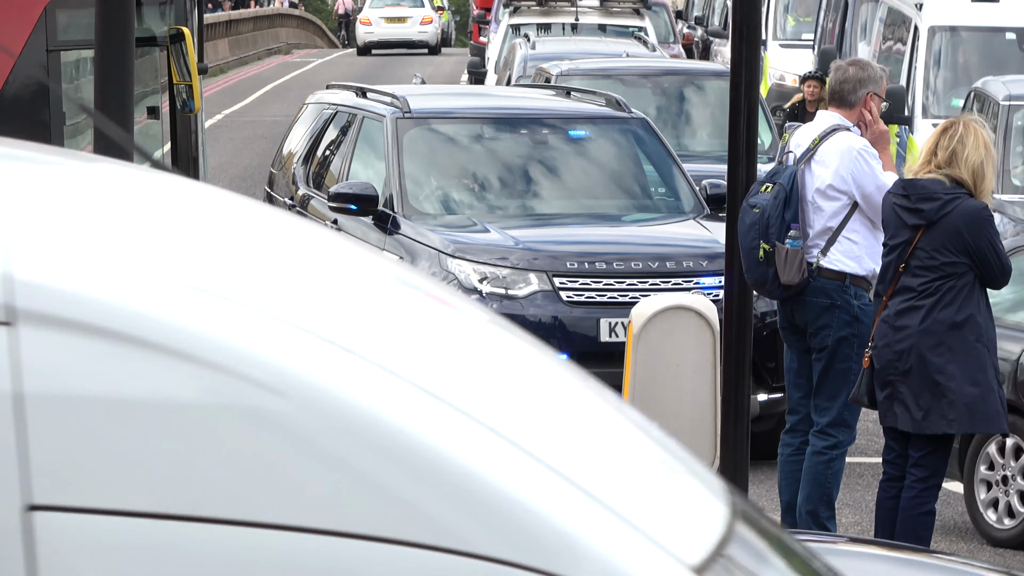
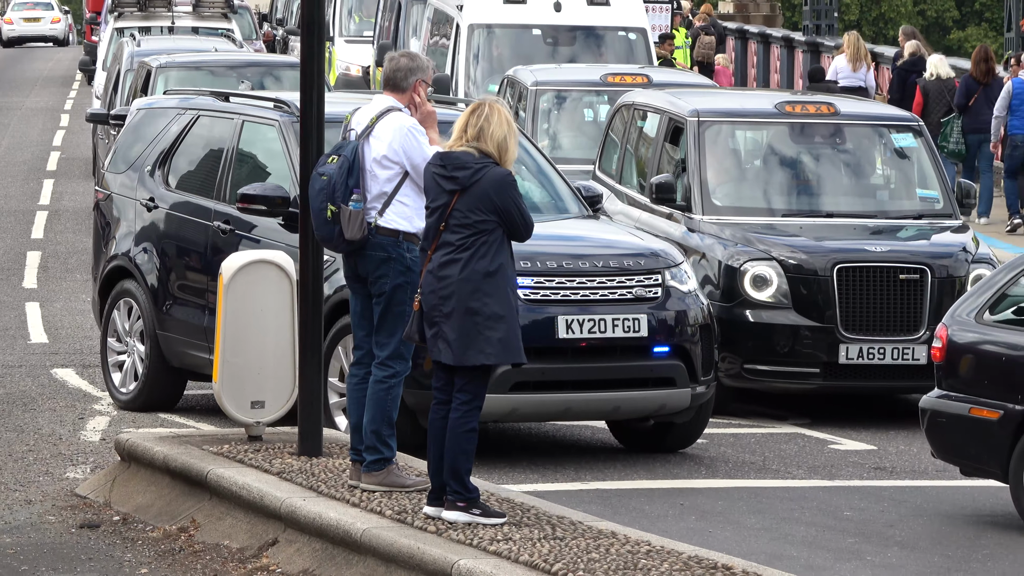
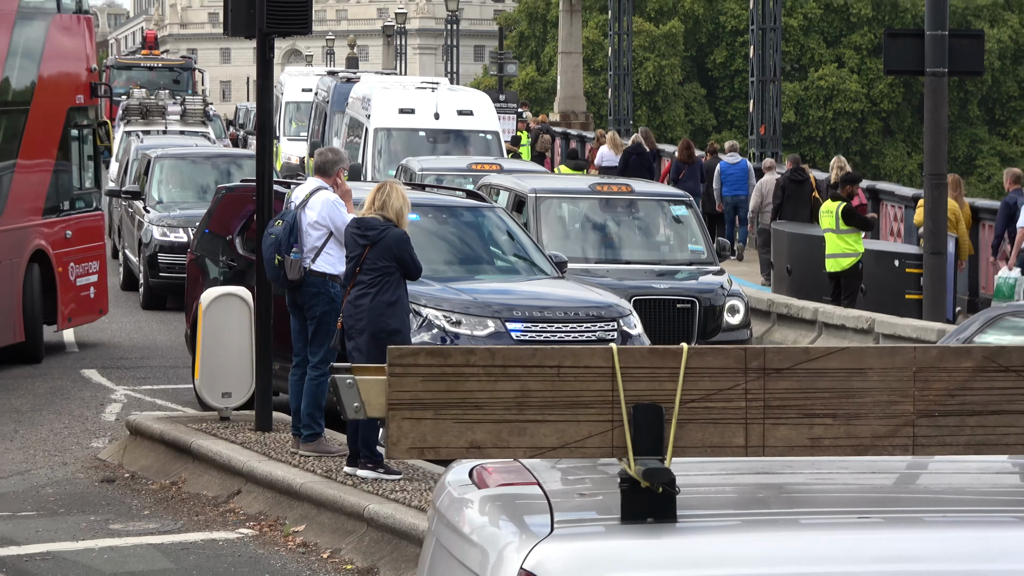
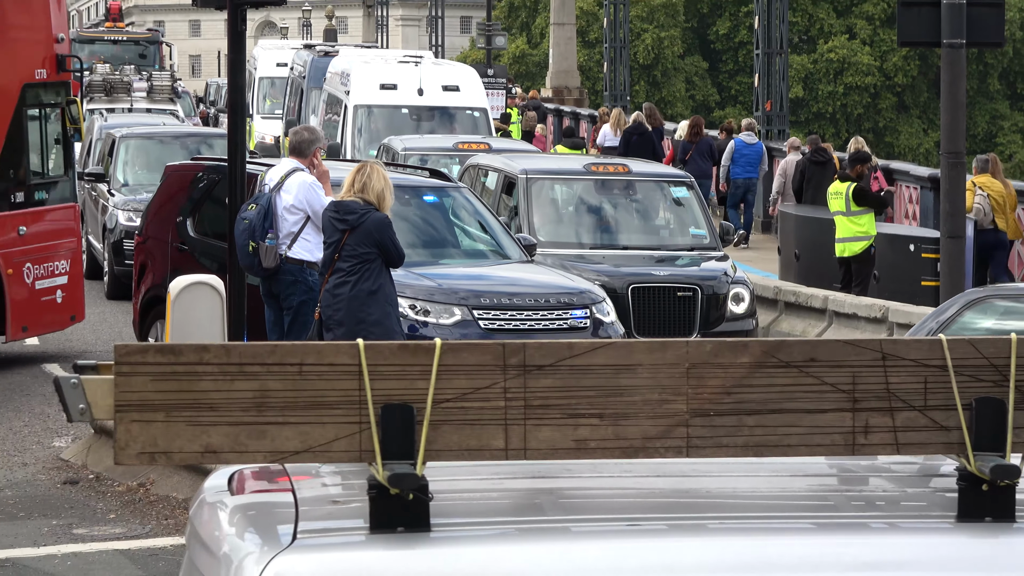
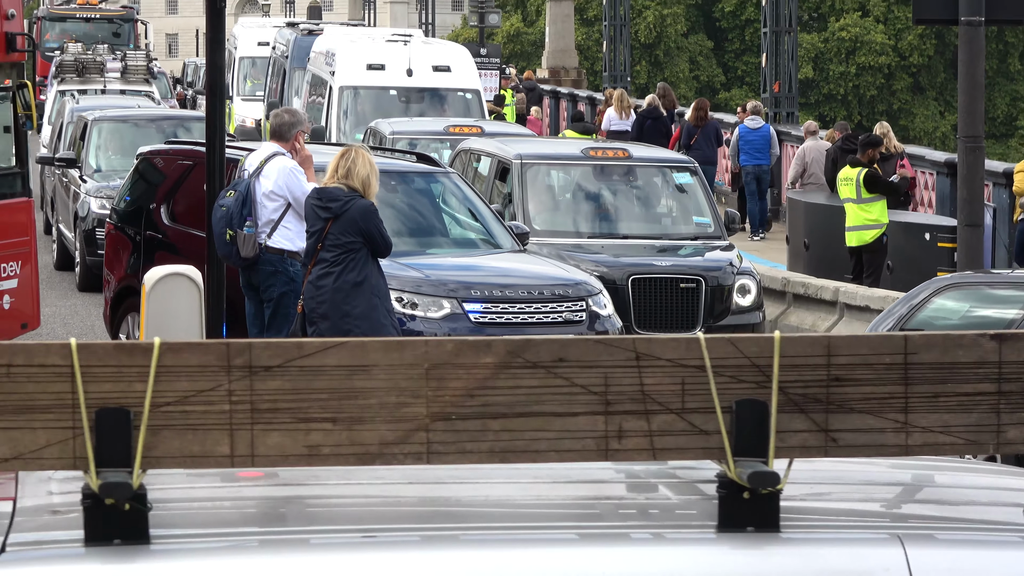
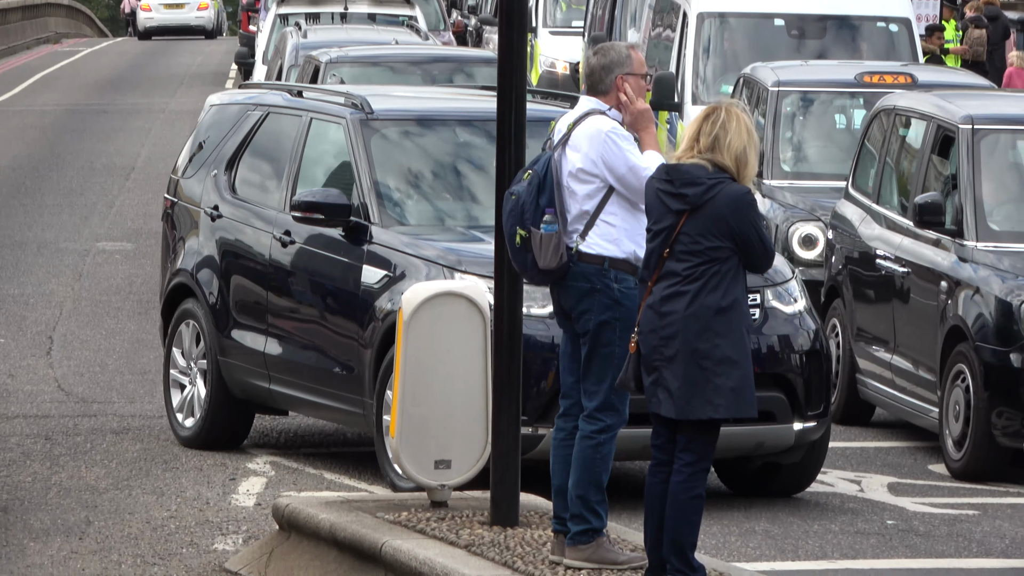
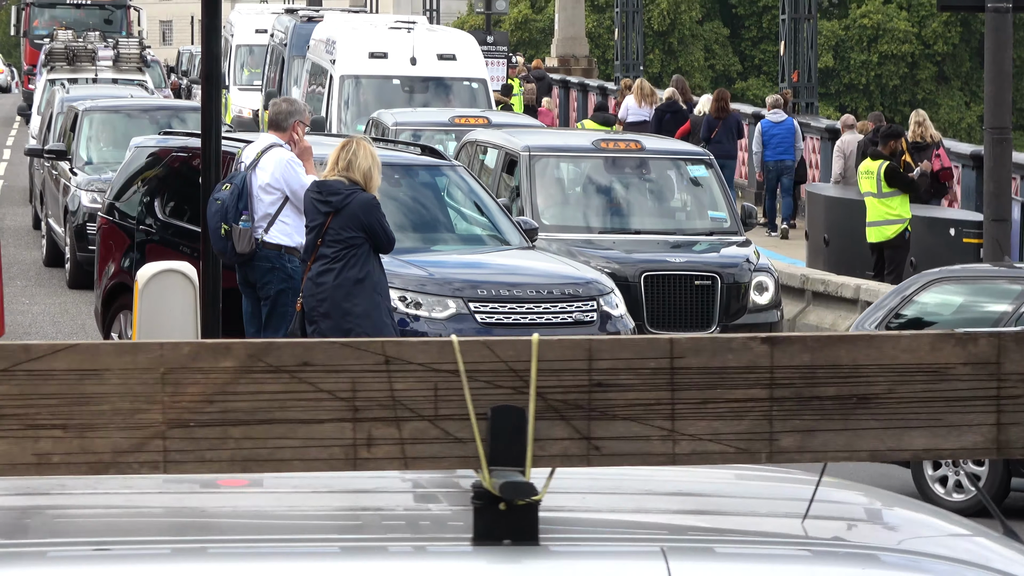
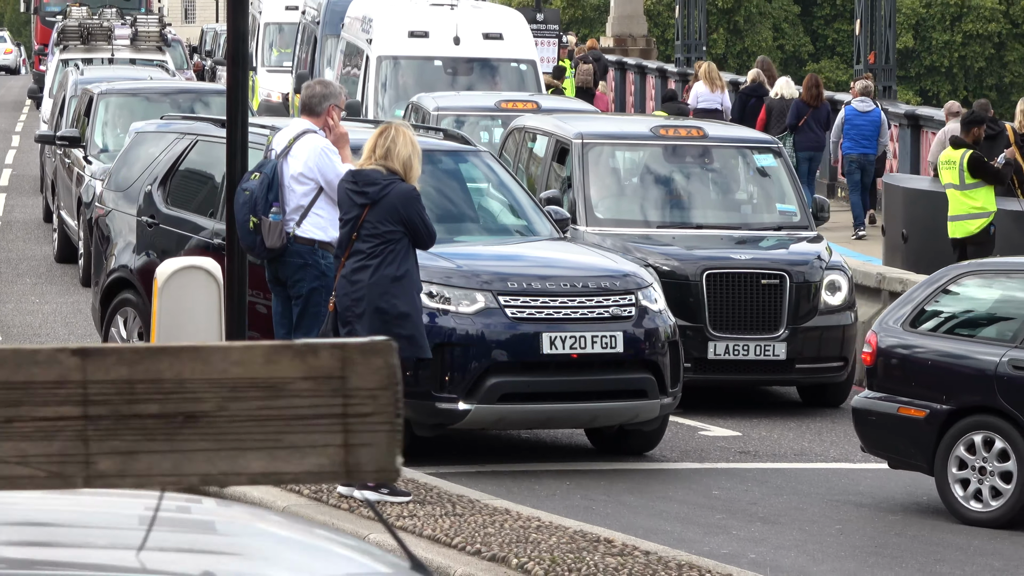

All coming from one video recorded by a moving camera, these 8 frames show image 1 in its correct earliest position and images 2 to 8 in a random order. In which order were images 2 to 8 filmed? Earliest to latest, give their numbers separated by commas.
6, 2, 8, 7, 5, 4, 3
